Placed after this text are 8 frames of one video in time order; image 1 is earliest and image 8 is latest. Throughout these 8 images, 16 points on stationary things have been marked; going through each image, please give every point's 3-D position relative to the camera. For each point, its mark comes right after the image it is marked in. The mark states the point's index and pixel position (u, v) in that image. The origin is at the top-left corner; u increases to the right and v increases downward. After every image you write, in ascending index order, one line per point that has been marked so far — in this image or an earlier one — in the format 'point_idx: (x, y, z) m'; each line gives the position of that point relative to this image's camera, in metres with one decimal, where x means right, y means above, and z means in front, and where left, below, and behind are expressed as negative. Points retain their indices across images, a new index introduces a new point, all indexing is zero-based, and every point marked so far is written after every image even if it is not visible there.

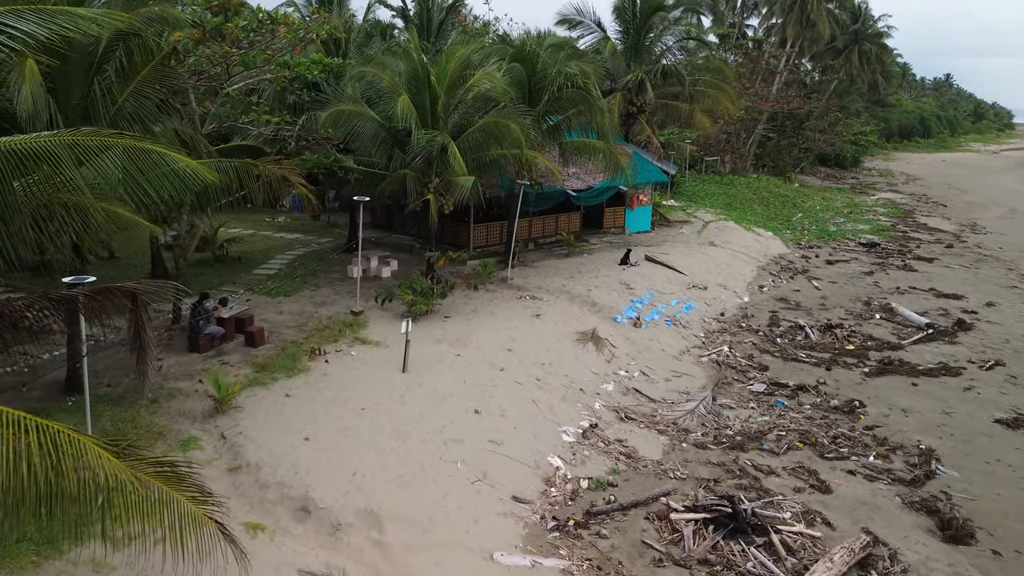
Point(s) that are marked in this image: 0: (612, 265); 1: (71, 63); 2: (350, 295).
0: (+2.5, +0.6, +18.3) m
1: (-5.0, +2.5, +8.4) m
2: (-3.3, -0.1, +15.0) m
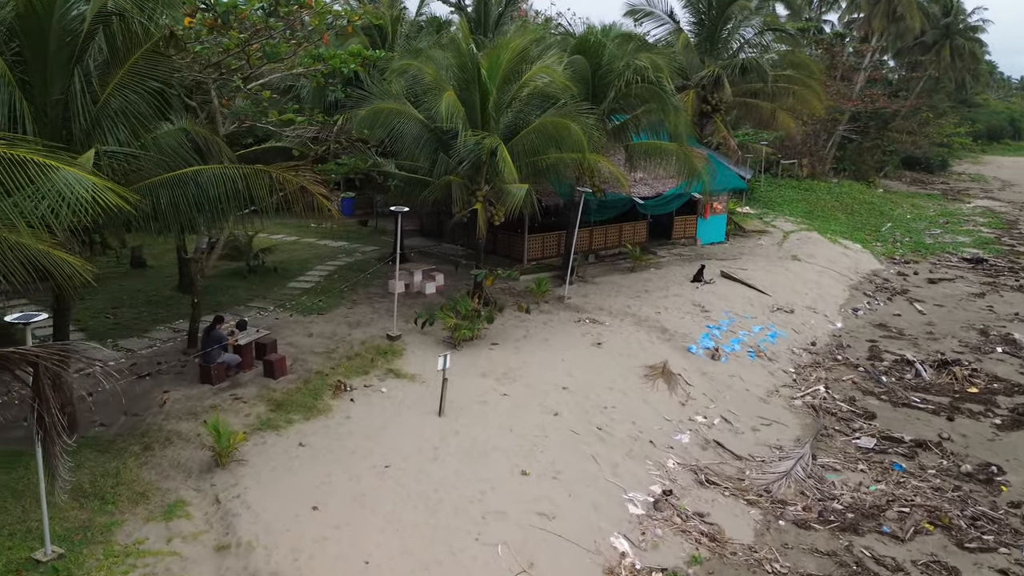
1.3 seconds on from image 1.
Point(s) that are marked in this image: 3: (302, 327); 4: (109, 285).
0: (+3.8, +0.1, +16.3) m
1: (-4.4, +2.2, +7.0) m
2: (-2.2, -0.5, +13.4) m
3: (-3.6, -0.7, +12.5) m
4: (-8.0, +0.1, +14.6) m
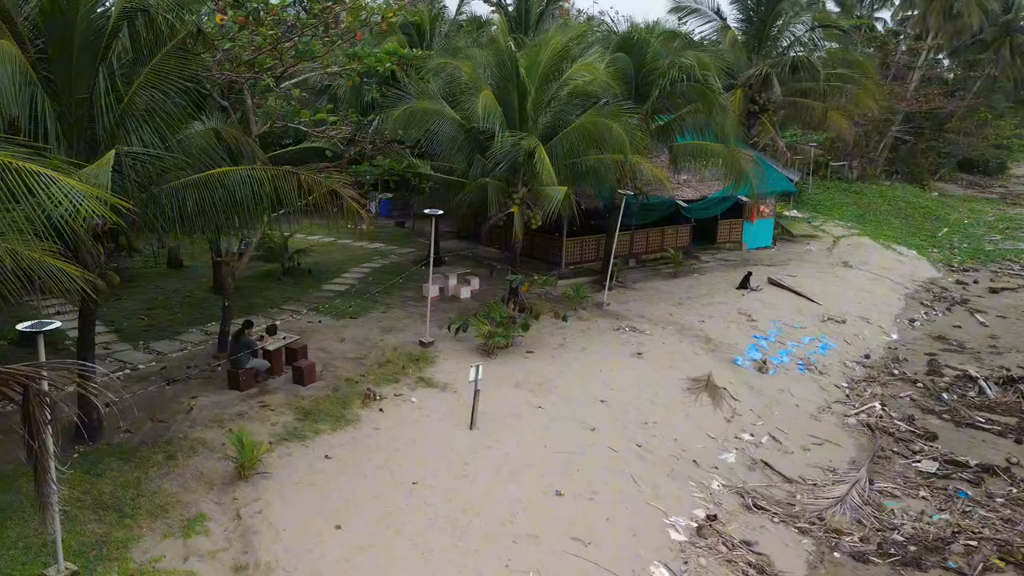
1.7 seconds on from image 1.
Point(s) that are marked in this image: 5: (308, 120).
0: (+4.6, -0.1, +15.6) m
1: (-4.0, +2.2, +6.8) m
2: (-1.6, -0.6, +13.1) m
3: (-2.9, -0.7, +12.3) m
4: (-7.2, 0.0, +14.6) m
5: (-3.0, +2.5, +10.8) m
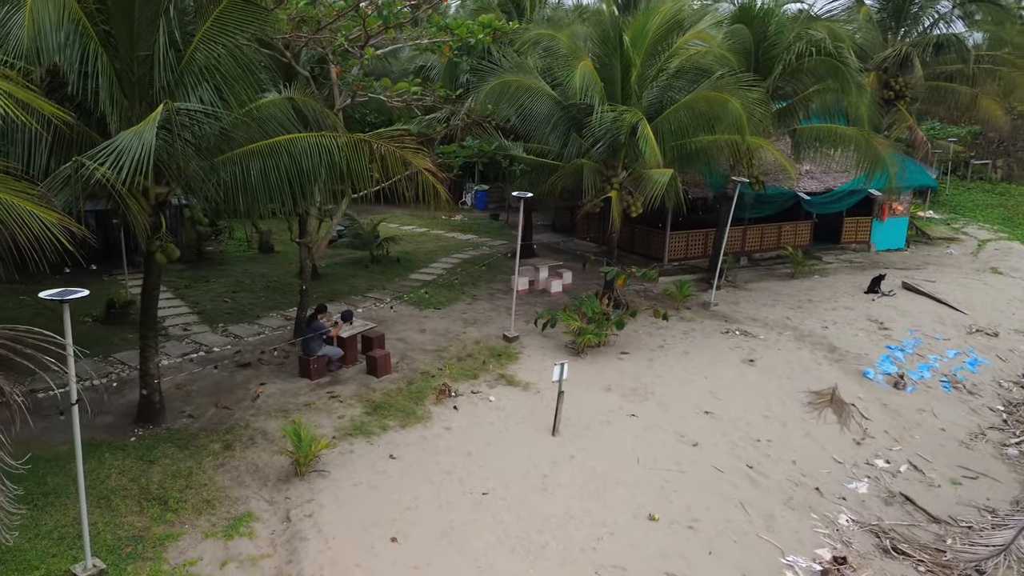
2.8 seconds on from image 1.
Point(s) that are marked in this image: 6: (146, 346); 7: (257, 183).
0: (+6.4, -0.1, +13.9) m
1: (-3.2, +2.5, +6.2) m
2: (0.0, -0.4, +12.2) m
3: (-1.5, -0.5, +11.5) m
4: (-5.4, +0.4, +14.4) m
5: (-1.6, +2.7, +10.1) m
6: (-3.7, -0.6, +7.5) m
7: (-2.4, +1.0, +7.0) m
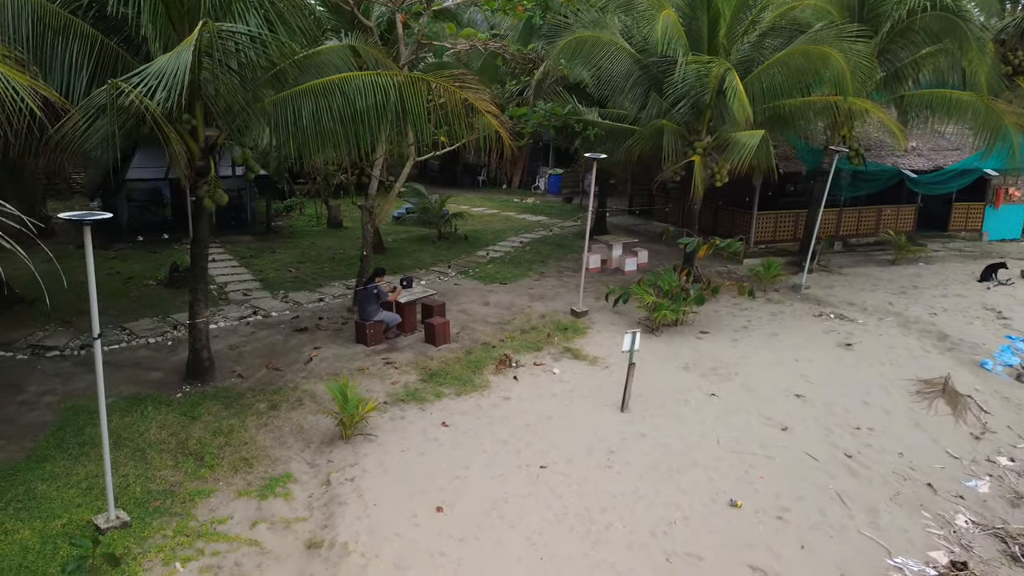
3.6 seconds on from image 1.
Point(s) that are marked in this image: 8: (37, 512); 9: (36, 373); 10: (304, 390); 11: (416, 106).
0: (+7.7, +0.1, +12.5) m
1: (-2.7, +2.9, +5.9) m
2: (+1.1, 0.0, +11.4) m
3: (-0.5, -0.1, +11.0) m
4: (-4.0, +0.9, +14.3) m
5: (-0.7, +3.1, +9.6) m
6: (-3.1, -0.1, +7.2) m
7: (-1.8, +1.5, +6.6) m
8: (-3.3, -1.5, +5.1) m
9: (-4.9, -0.9, +7.6) m
10: (-2.1, -1.0, +7.4) m
11: (-0.9, +1.7, +6.6) m
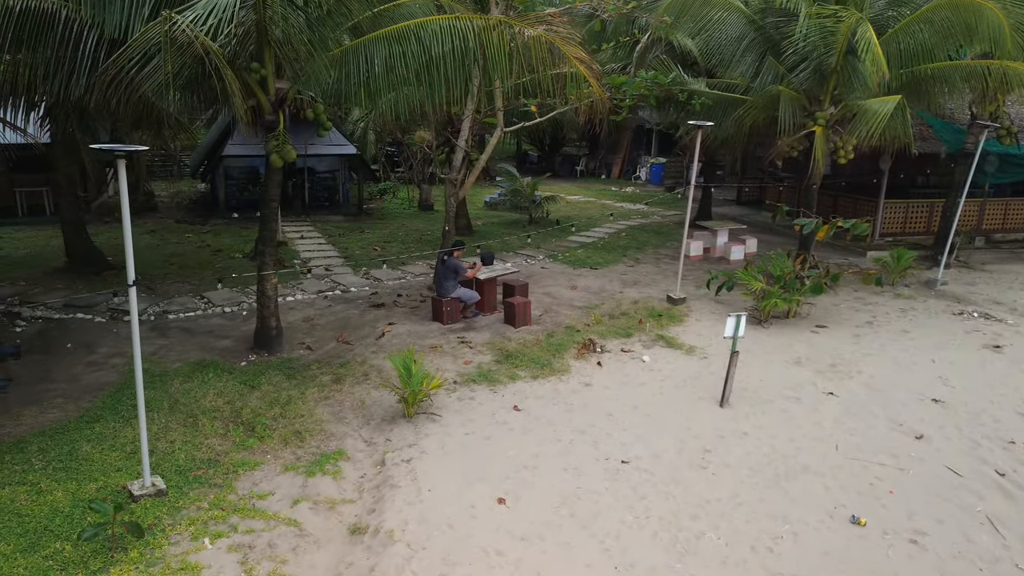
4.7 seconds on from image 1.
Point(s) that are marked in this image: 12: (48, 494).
0: (+9.1, +0.1, +10.6) m
1: (-2.0, +3.3, +5.5) m
2: (+2.4, +0.2, +10.5) m
3: (+0.8, +0.1, +10.2) m
4: (-2.3, +1.2, +14.0) m
5: (+0.5, +3.4, +8.9) m
6: (-2.3, +0.2, +6.8) m
7: (-1.1, +1.8, +6.0) m
8: (-2.8, -1.2, +4.8) m
9: (-4.1, -0.5, +7.5) m
10: (-1.3, -0.7, +6.9) m
11: (-0.1, +2.0, +6.0) m
12: (-2.8, -1.3, +4.5) m
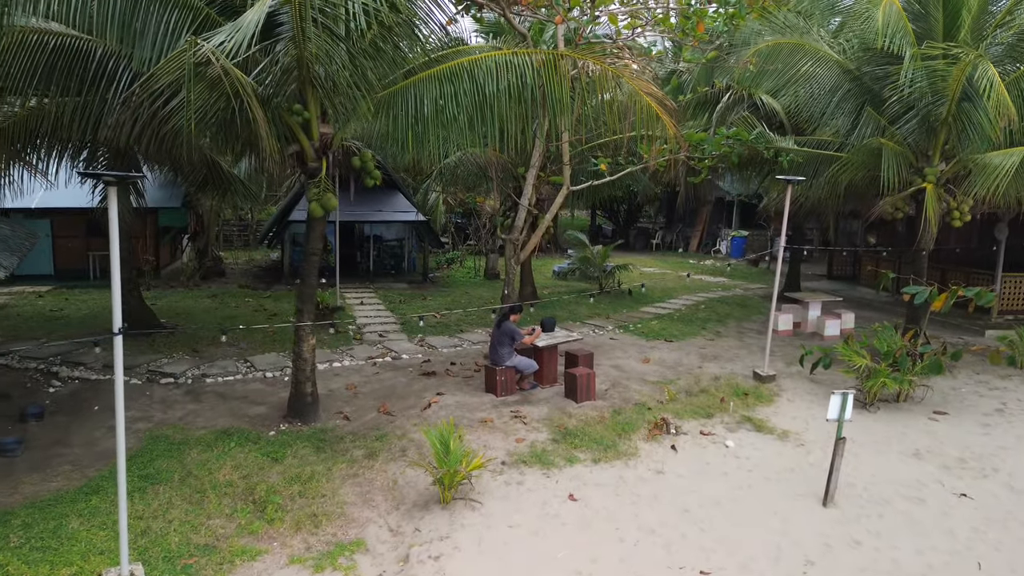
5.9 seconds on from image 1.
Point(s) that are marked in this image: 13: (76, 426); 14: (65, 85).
0: (+9.9, -1.0, +8.8) m
1: (-1.5, +2.9, +5.2) m
2: (+3.2, -0.8, +9.4) m
3: (+1.6, -0.8, +9.3) m
4: (-1.0, -0.1, +13.4) m
5: (+1.3, +2.6, +8.3) m
6: (-1.8, -0.3, +6.2) m
7: (-0.6, +1.3, +5.5) m
8: (-2.6, -1.5, +4.1) m
9: (-3.5, -1.0, +7.0) m
10: (-0.8, -1.3, +6.1) m
11: (+0.3, +1.5, +5.4) m
12: (-2.6, -1.5, +3.9) m
13: (-3.7, -1.2, +6.3) m
14: (-3.2, +1.4, +5.2) m
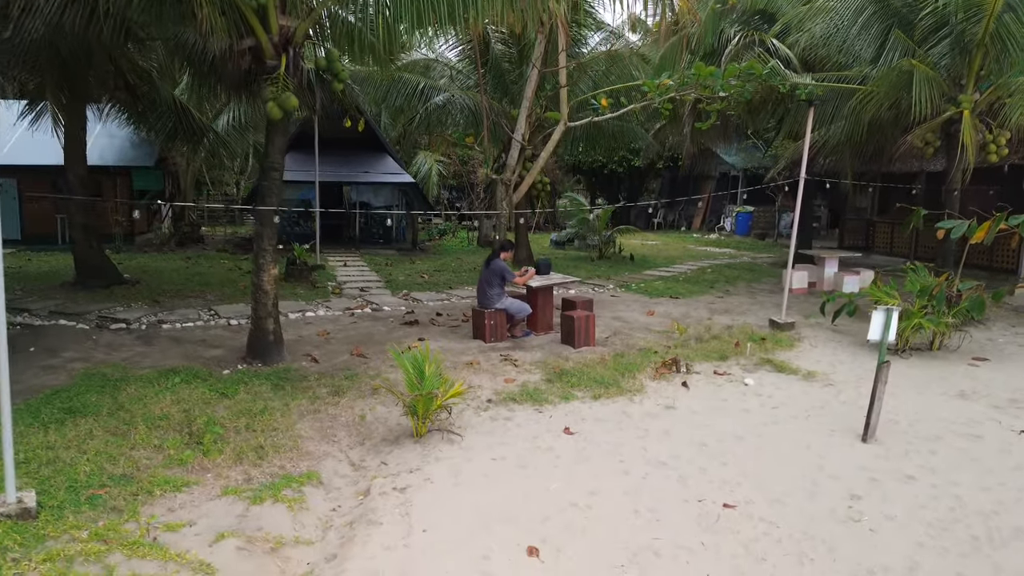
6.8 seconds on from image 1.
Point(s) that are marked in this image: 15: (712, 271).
0: (+9.8, -0.4, +8.0) m
1: (-1.6, +3.5, +4.4) m
2: (+3.1, -0.2, +8.6) m
3: (+1.6, -0.2, +8.5) m
4: (-1.1, +0.5, +12.6) m
5: (+1.2, +3.2, +7.5) m
6: (-1.9, +0.3, +5.5) m
7: (-0.7, +1.9, +4.7) m
8: (-2.7, -0.9, +3.3) m
9: (-3.6, -0.4, +6.2) m
10: (-0.9, -0.7, +5.3) m
11: (+0.3, +2.1, +4.6) m
12: (-2.7, -0.9, +3.1) m
13: (-3.8, -0.6, +5.5) m
14: (-3.3, +2.0, +4.5) m
15: (+3.1, +0.2, +11.5) m
